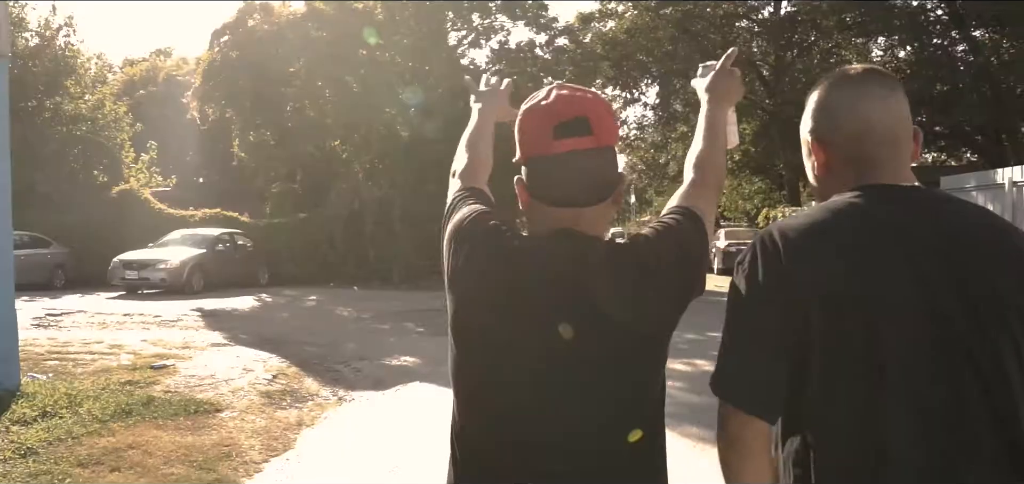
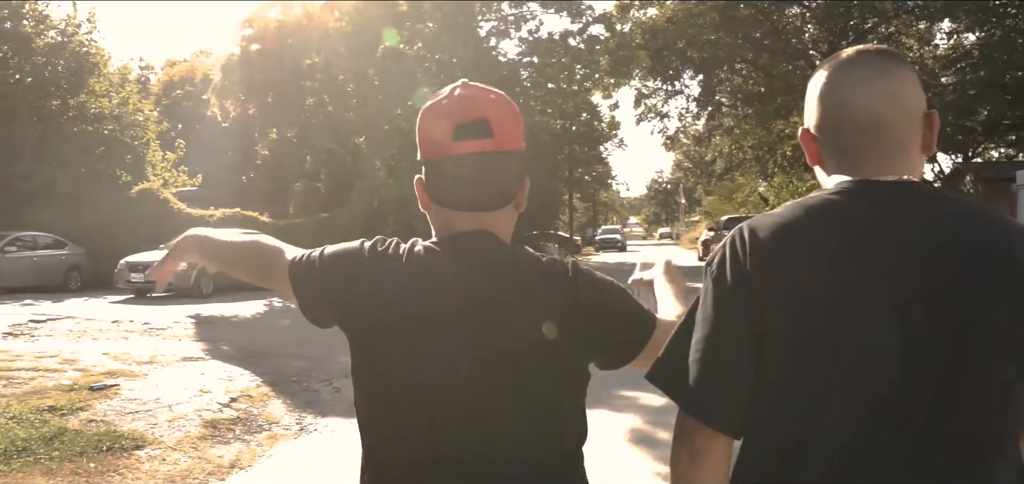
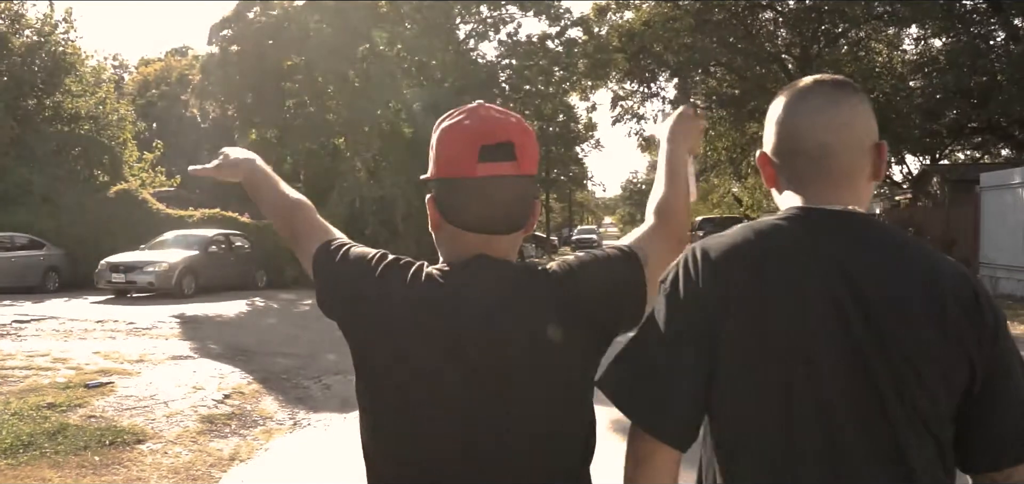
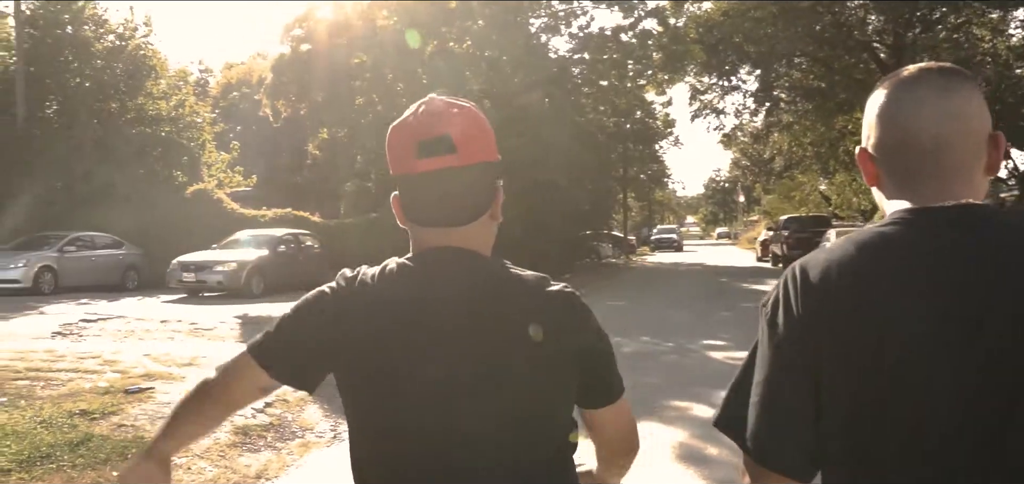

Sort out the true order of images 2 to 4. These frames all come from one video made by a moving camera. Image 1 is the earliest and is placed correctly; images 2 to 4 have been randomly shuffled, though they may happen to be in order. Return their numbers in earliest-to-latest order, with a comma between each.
3, 2, 4
